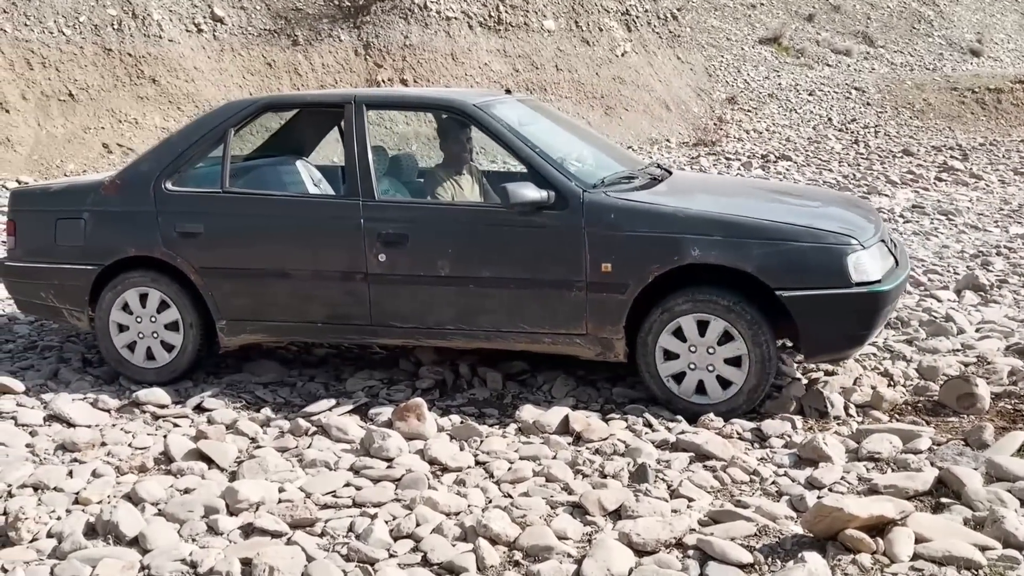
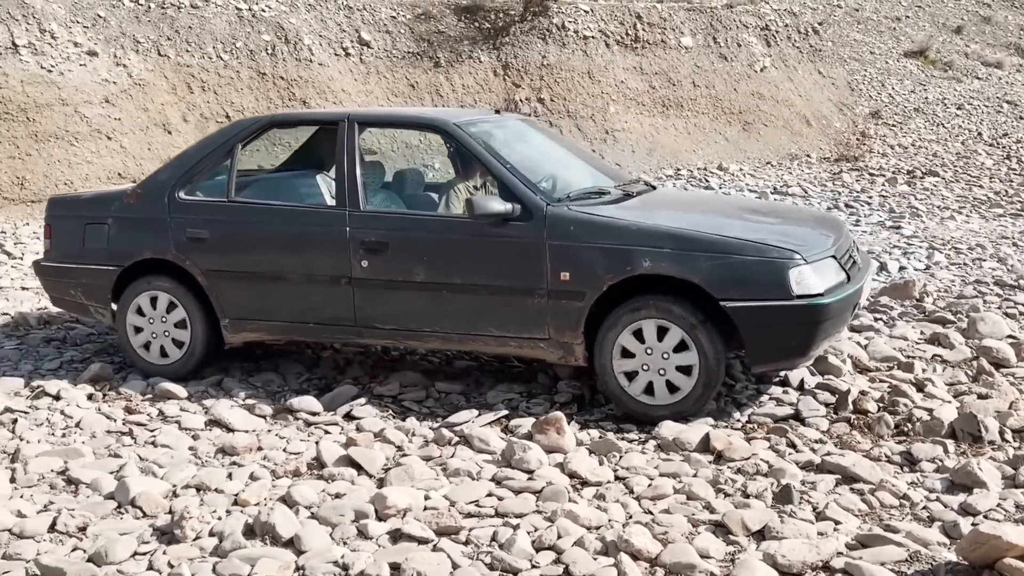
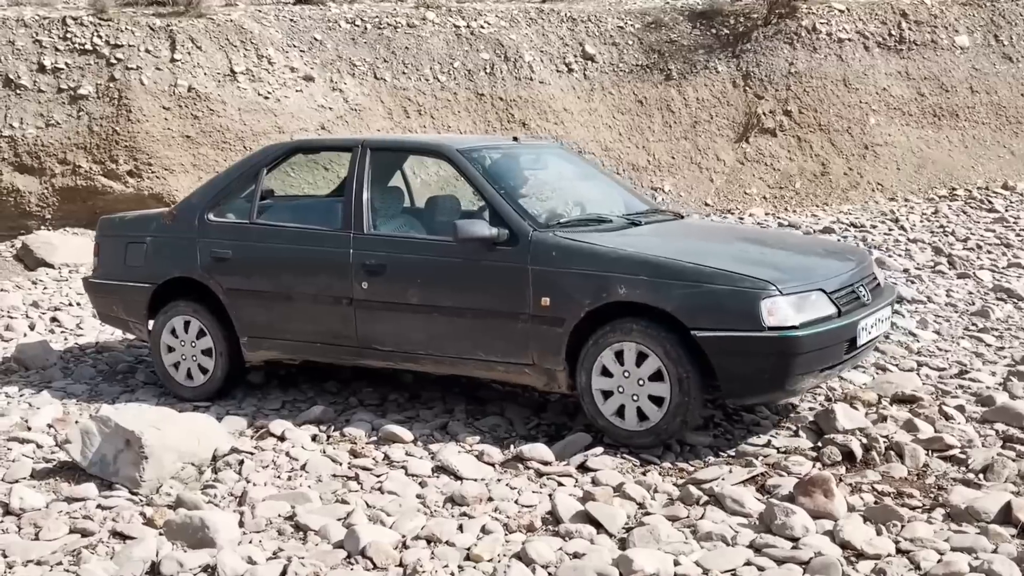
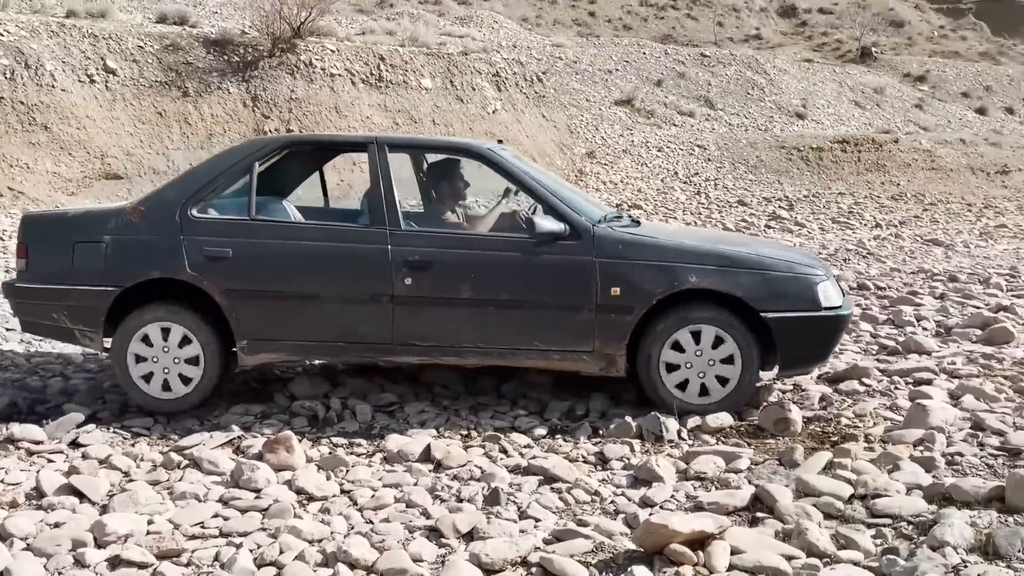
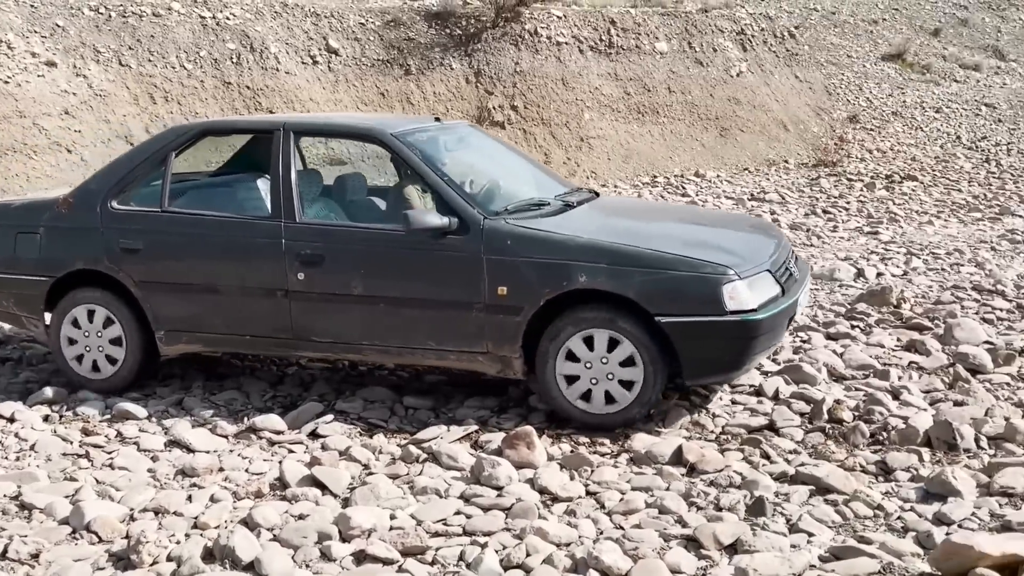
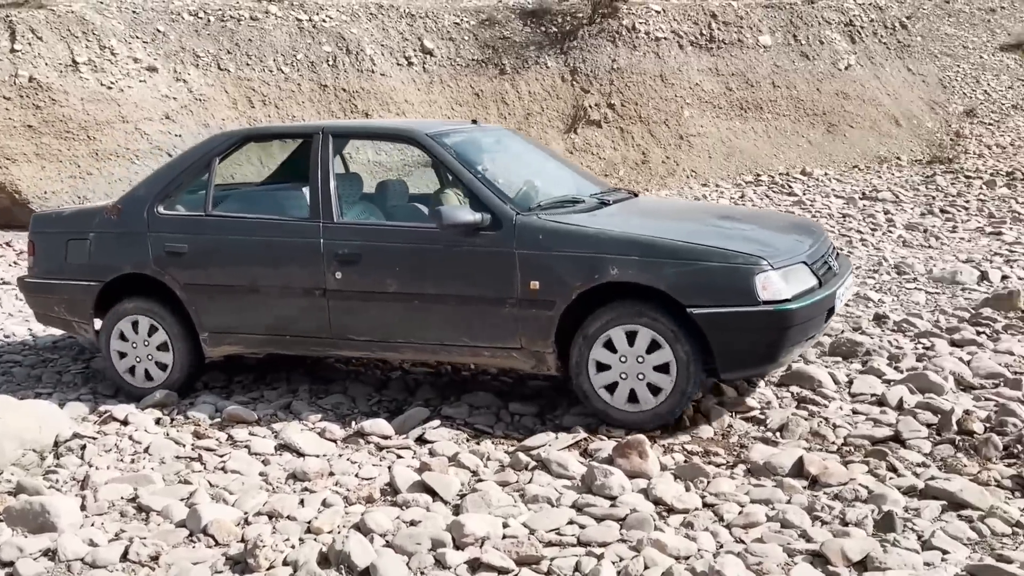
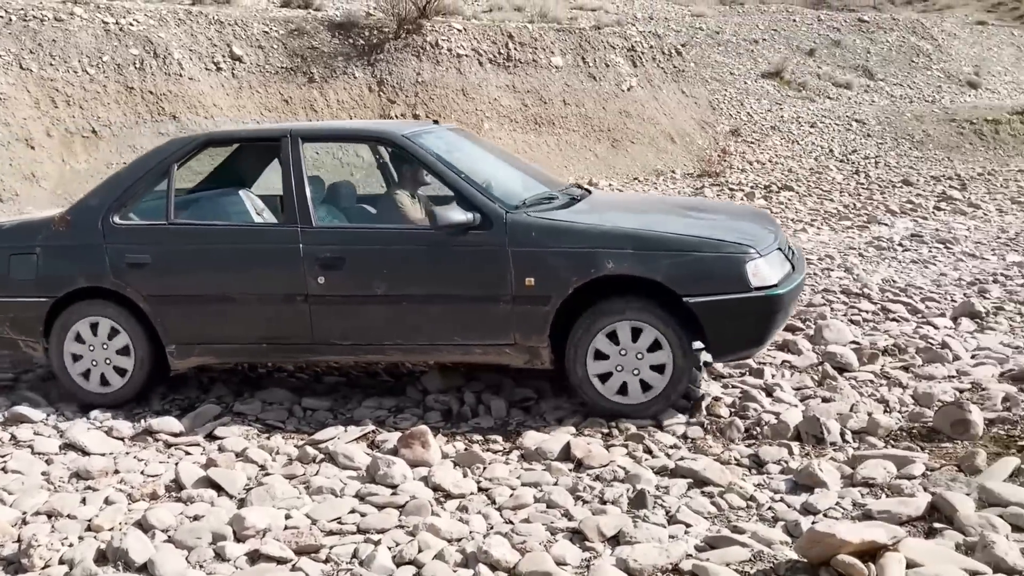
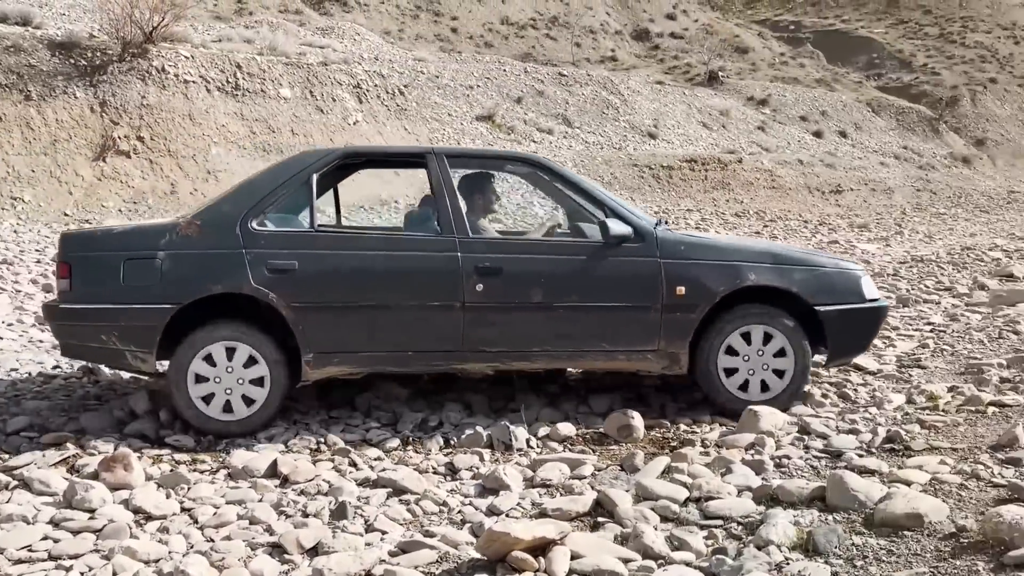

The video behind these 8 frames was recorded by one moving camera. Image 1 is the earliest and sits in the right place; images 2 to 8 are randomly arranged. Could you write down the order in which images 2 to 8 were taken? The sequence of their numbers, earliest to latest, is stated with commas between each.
2, 3, 6, 5, 7, 4, 8
